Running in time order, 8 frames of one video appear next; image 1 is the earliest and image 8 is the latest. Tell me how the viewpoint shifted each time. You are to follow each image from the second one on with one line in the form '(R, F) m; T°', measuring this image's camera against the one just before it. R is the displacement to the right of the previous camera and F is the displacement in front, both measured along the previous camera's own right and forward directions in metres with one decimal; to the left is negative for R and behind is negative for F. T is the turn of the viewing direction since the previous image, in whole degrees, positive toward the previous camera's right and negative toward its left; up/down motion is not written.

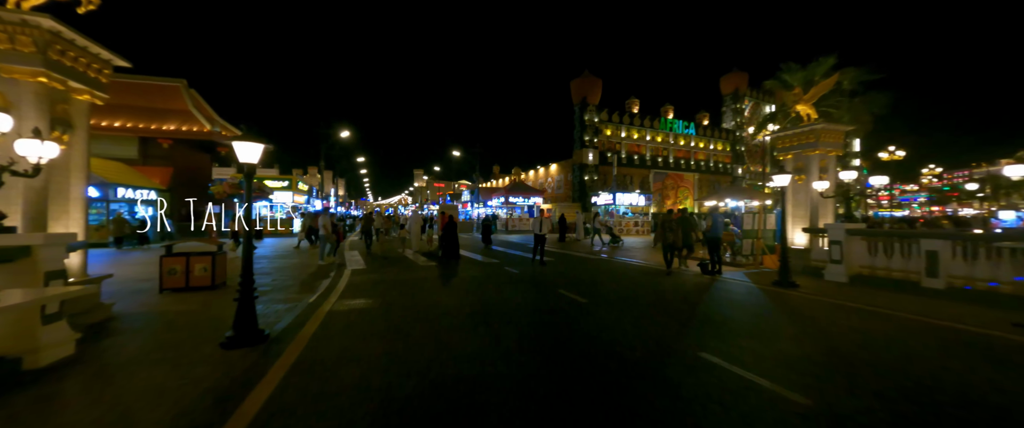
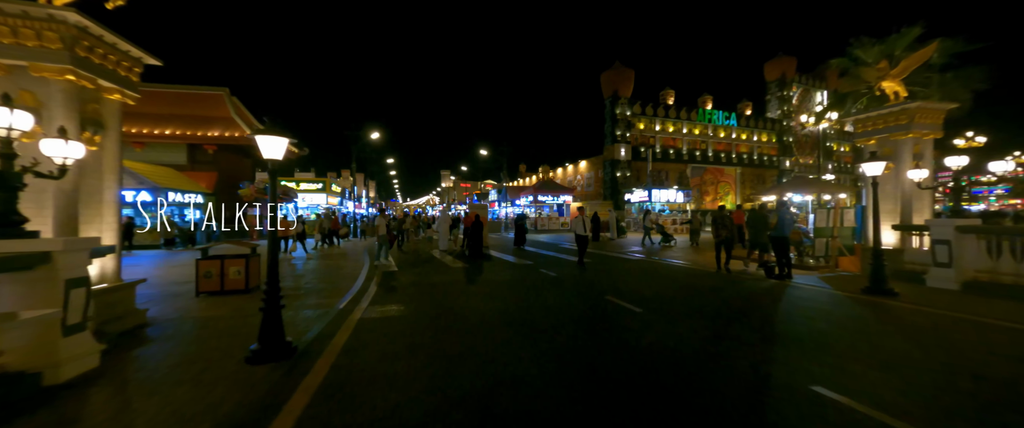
(-0.3, +0.7) m; -4°
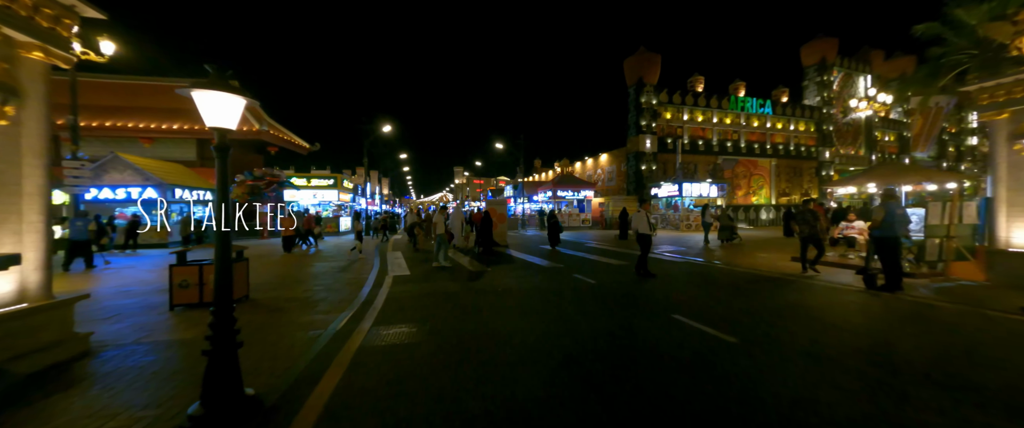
(-0.4, +1.7) m; -2°
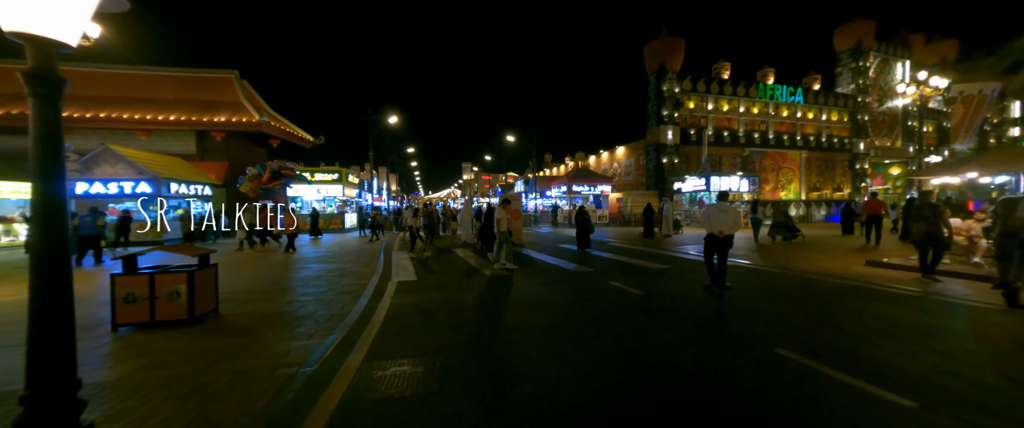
(-0.4, +1.7) m; -1°
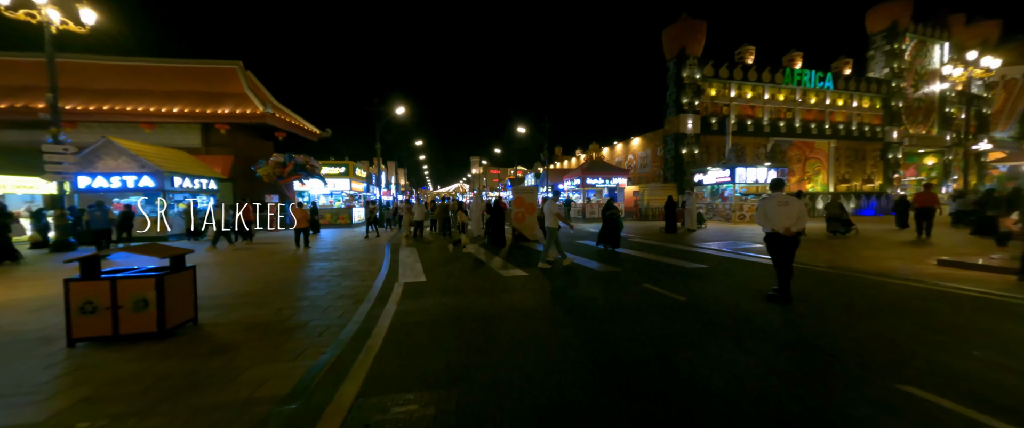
(-0.2, +1.1) m; -1°
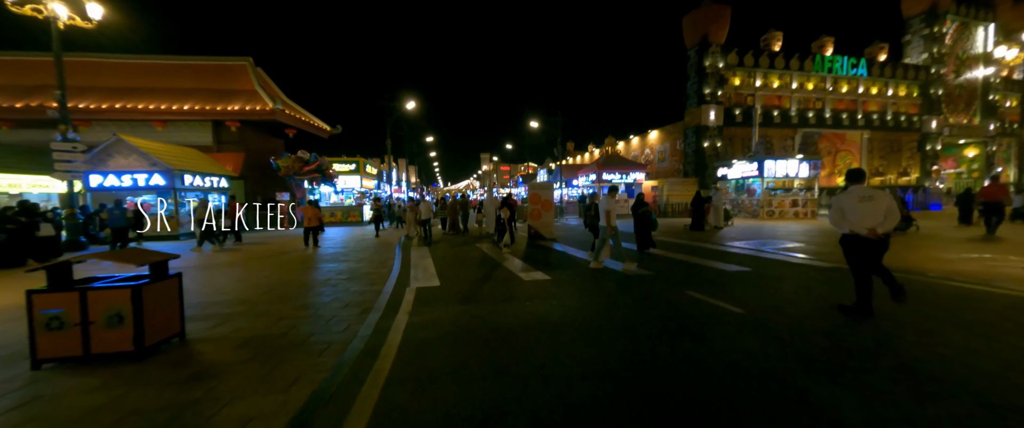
(-0.2, +0.8) m; -2°
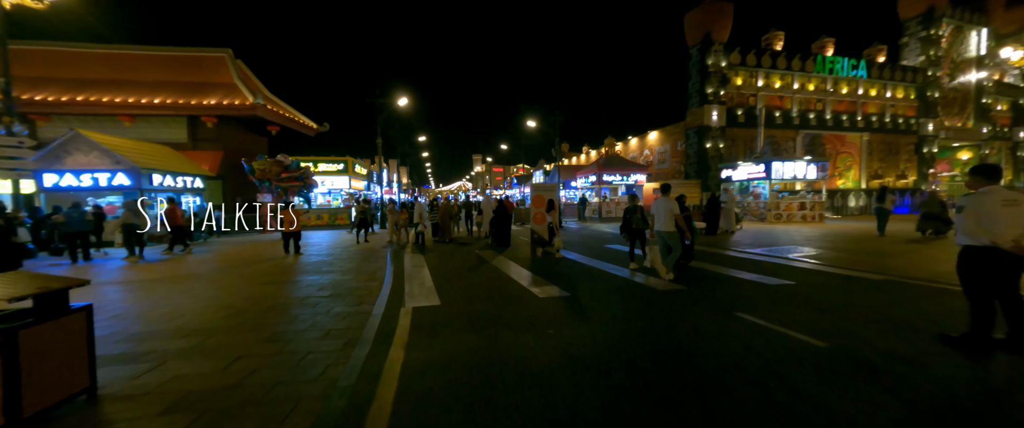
(-0.4, +1.2) m; +2°
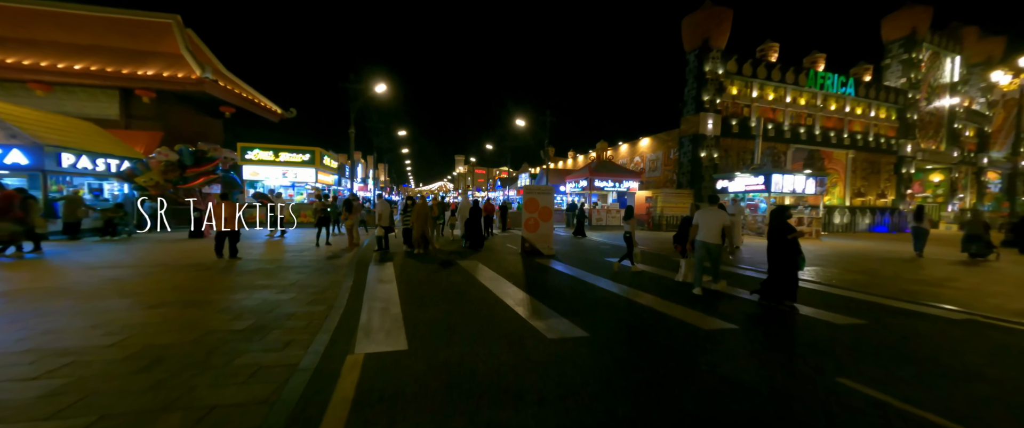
(-0.4, +2.0) m; +4°
